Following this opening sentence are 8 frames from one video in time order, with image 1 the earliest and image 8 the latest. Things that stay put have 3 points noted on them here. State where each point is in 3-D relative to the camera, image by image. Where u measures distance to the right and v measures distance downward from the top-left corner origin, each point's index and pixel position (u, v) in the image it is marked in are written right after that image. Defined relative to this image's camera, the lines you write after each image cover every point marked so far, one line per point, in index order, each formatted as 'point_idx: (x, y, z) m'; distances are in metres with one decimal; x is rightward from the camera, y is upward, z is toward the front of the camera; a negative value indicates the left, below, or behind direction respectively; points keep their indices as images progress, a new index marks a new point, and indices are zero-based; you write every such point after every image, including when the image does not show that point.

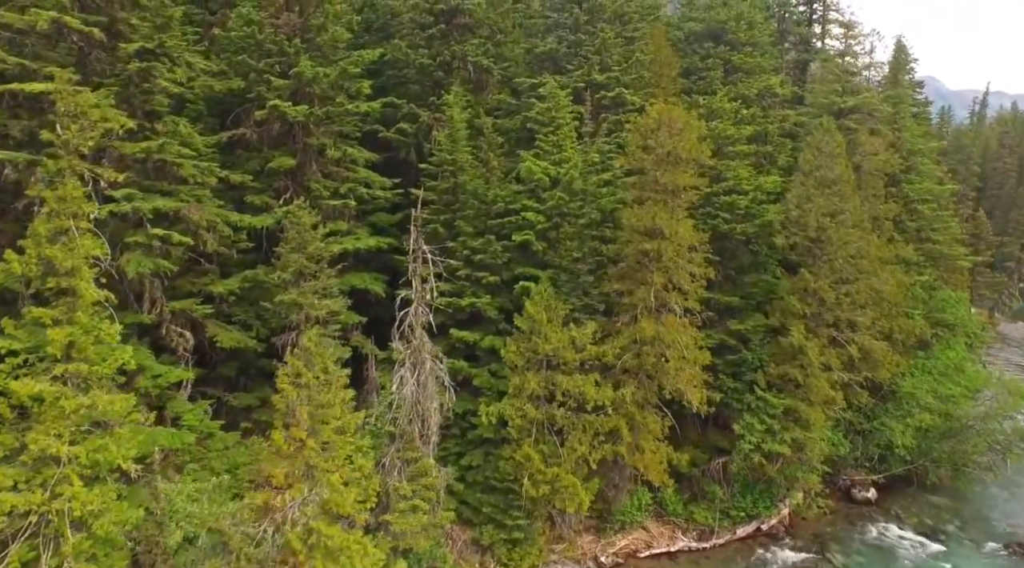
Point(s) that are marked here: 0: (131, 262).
0: (-8.4, +0.5, +18.4) m
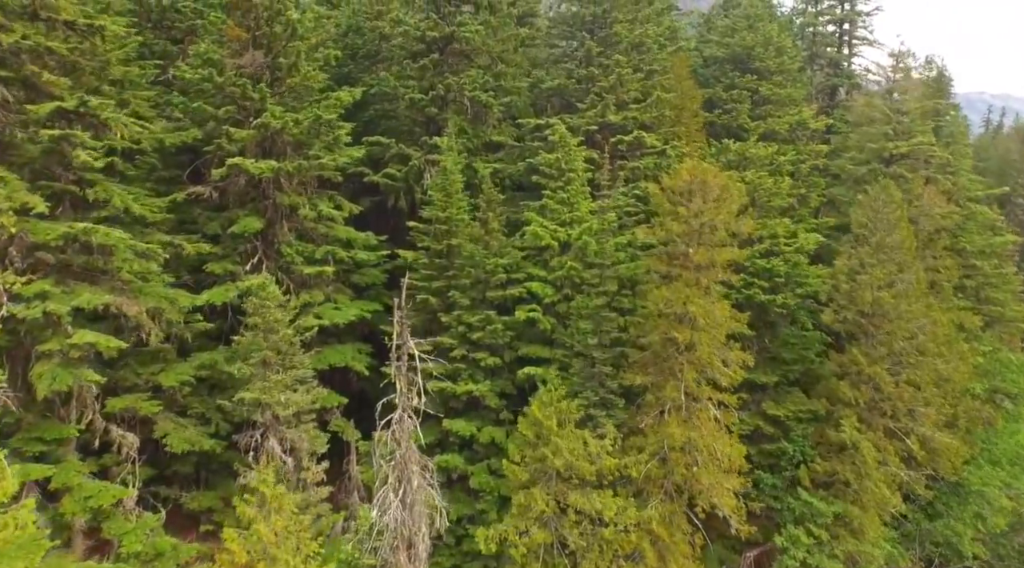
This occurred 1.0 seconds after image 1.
0: (-8.3, -1.6, +14.8) m
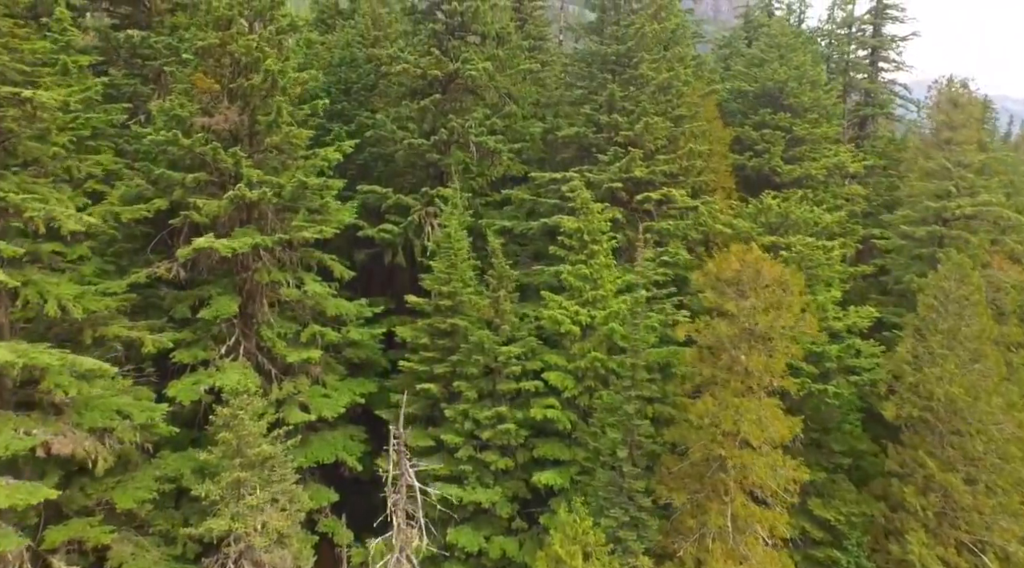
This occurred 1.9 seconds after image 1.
0: (-8.0, -3.6, +11.9) m
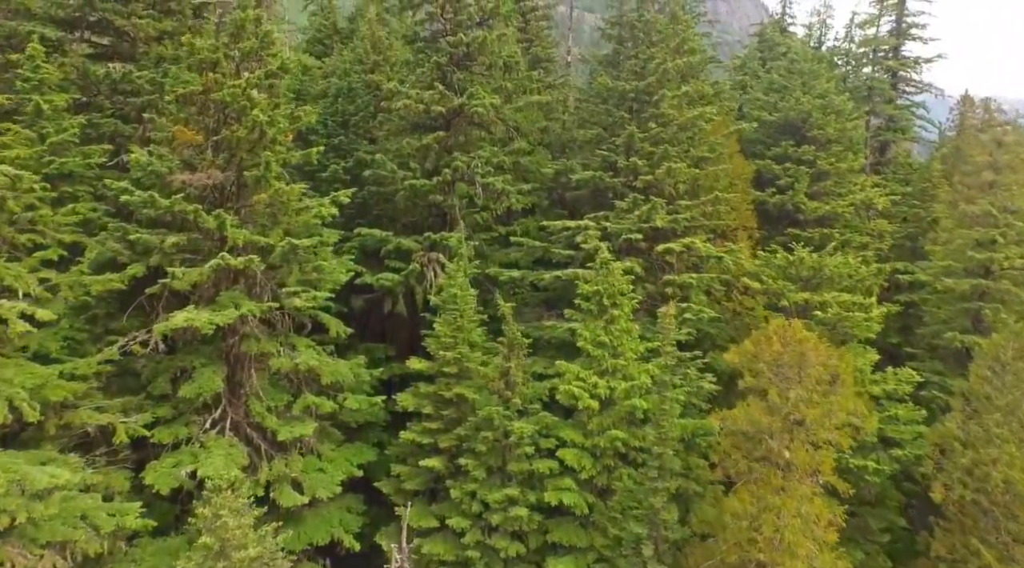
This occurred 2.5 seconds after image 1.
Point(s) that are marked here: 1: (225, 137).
0: (-7.8, -5.1, +10.3) m
1: (-5.8, +3.0, +16.9) m
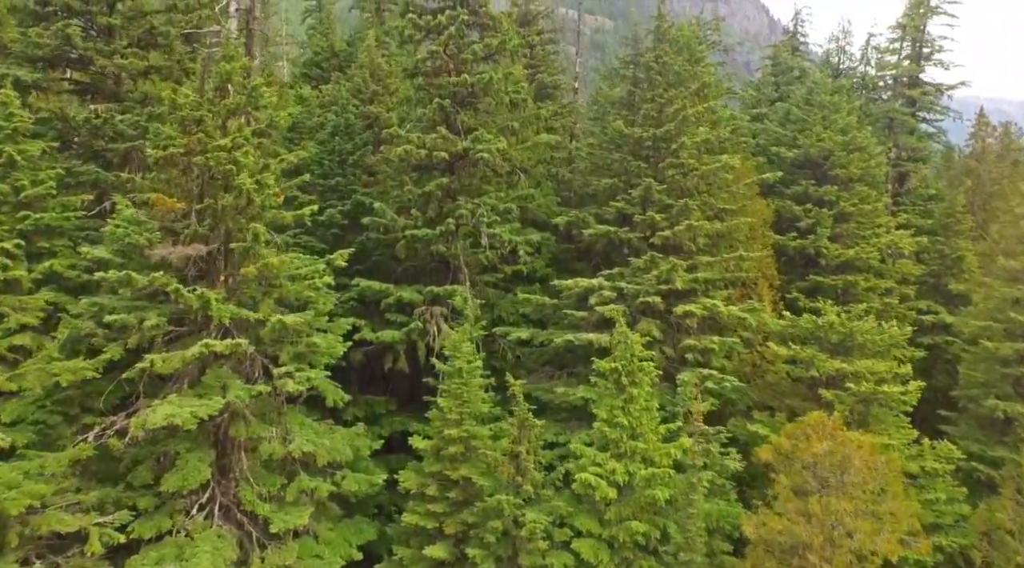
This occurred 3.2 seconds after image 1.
0: (-7.5, -6.6, +8.9) m
1: (-5.6, +1.5, +15.5) m
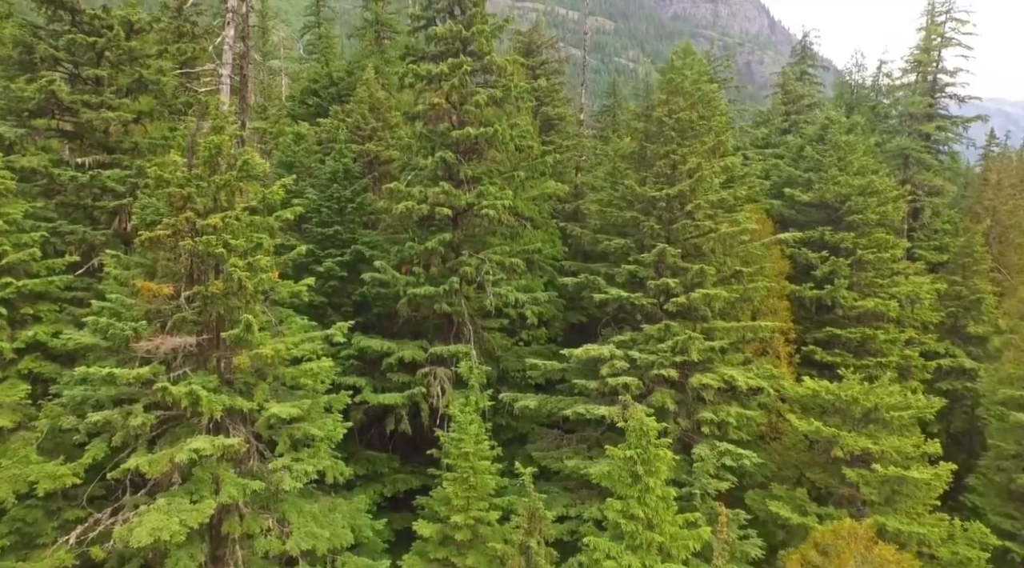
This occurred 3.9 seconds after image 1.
0: (-7.4, -8.1, +7.9) m
1: (-5.5, -0.1, +14.5) m
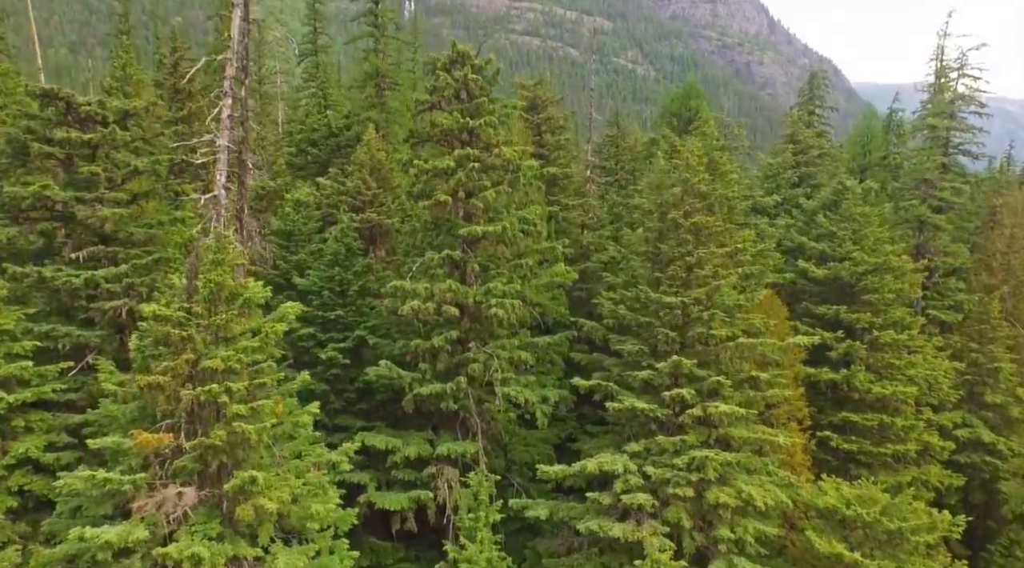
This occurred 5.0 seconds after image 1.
0: (-7.1, -10.7, +7.3) m
1: (-5.2, -2.6, +13.9) m
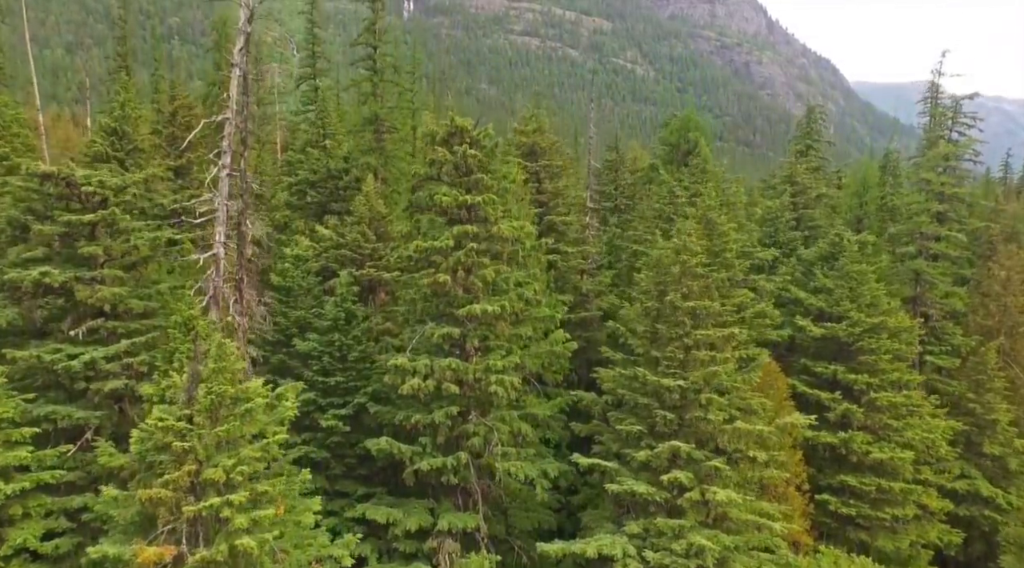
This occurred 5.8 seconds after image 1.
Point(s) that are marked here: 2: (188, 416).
0: (-7.1, -12.6, +7.4) m
1: (-5.3, -4.5, +14.0) m
2: (-5.8, -2.3, +14.7) m
